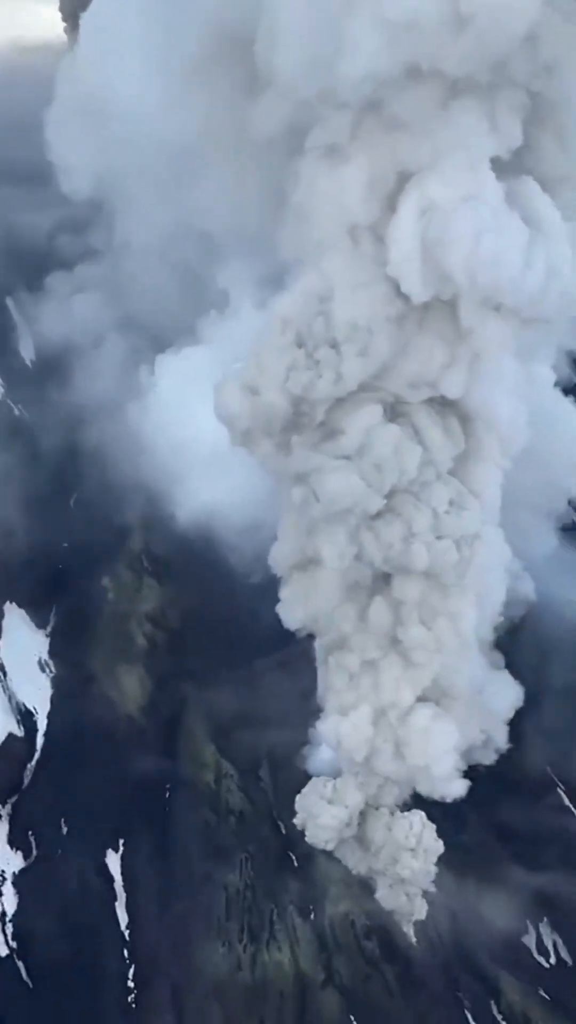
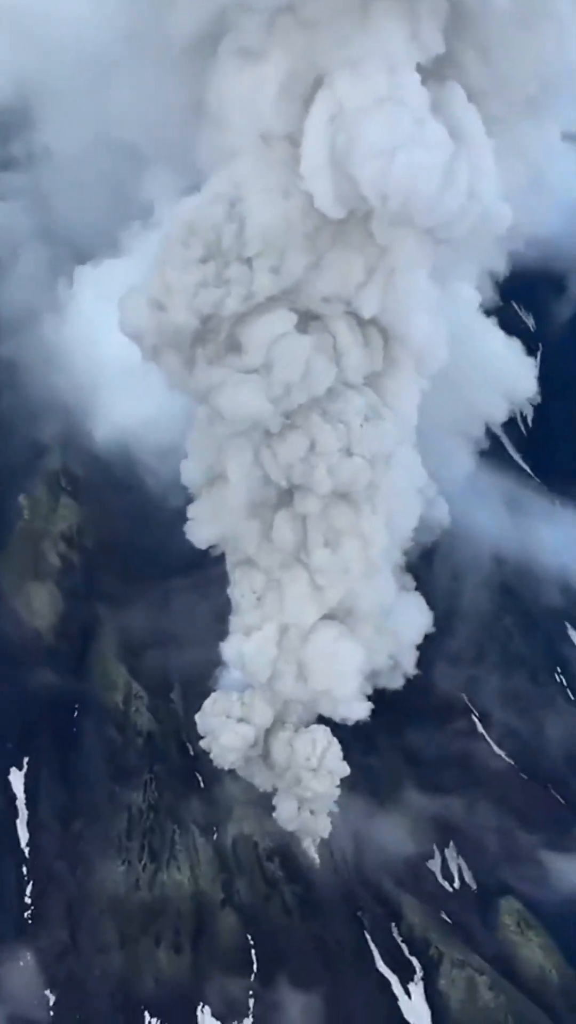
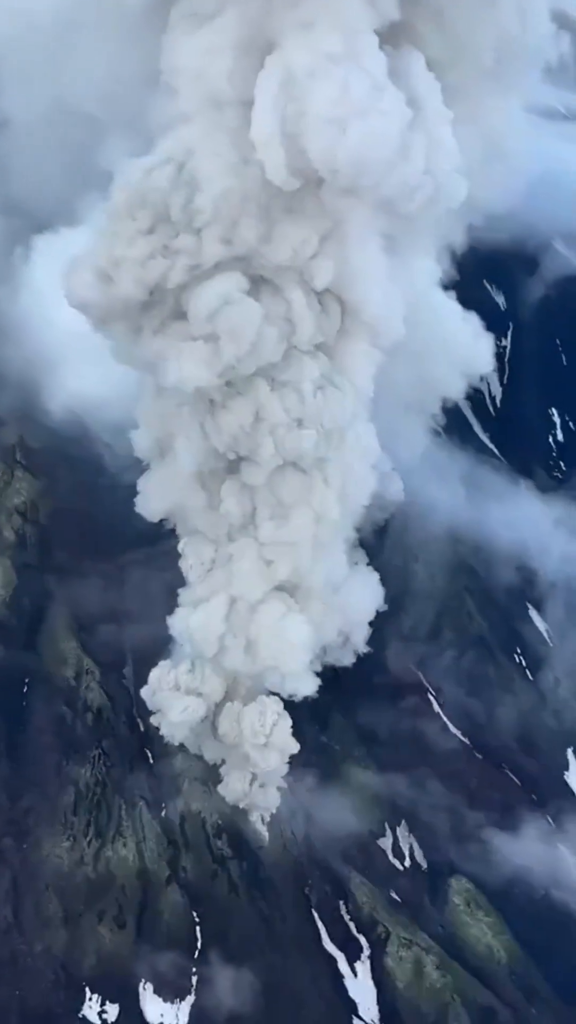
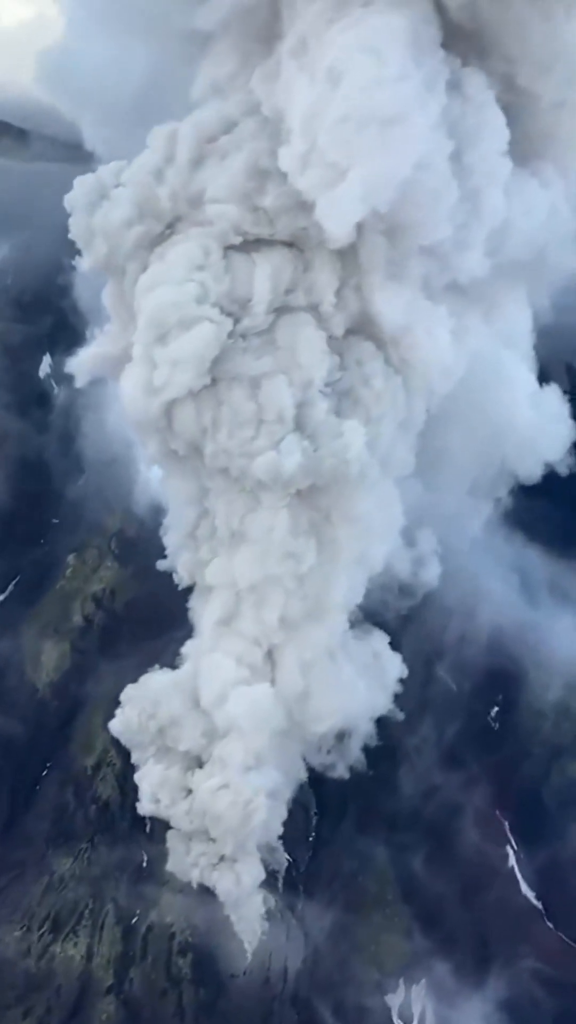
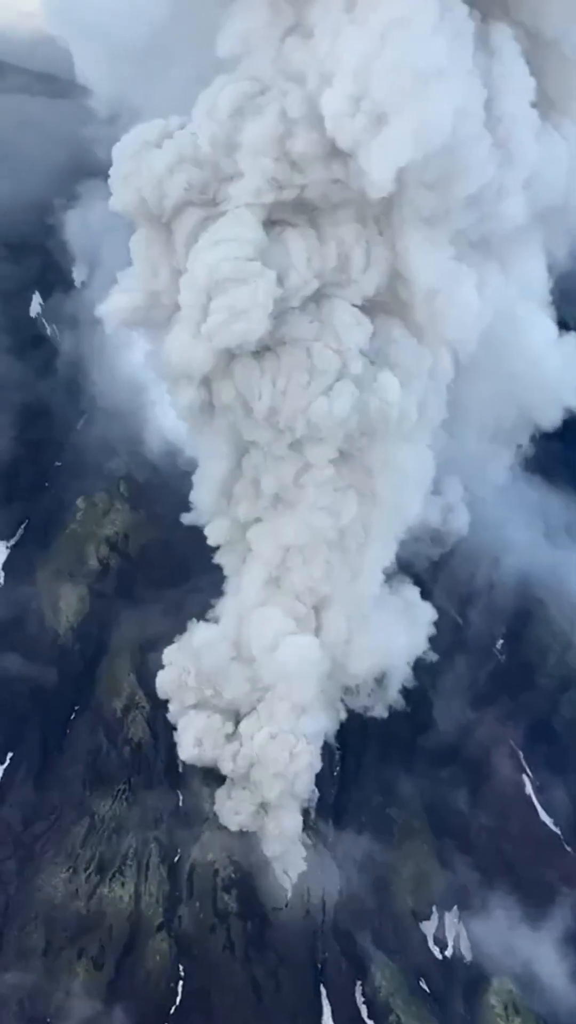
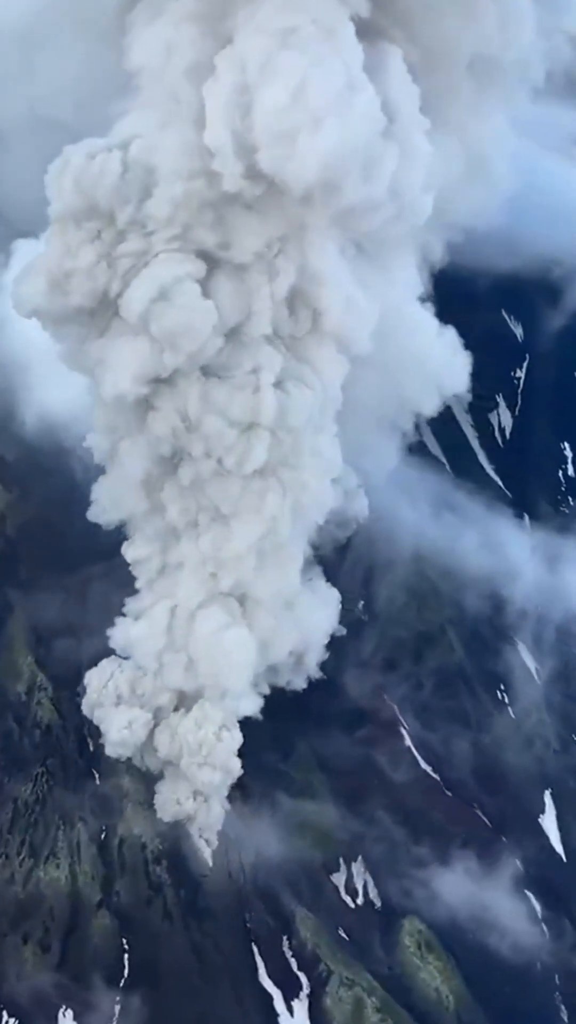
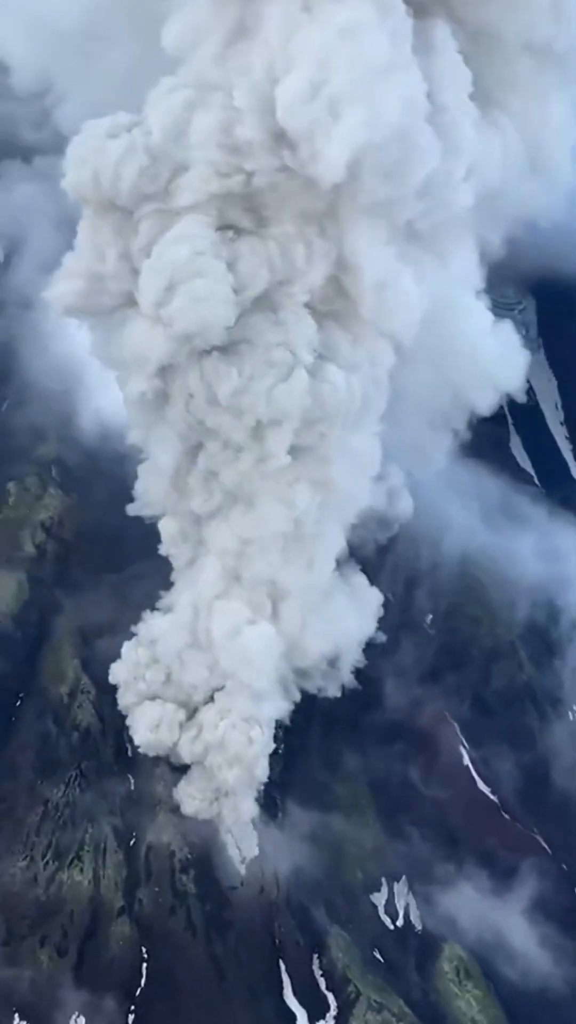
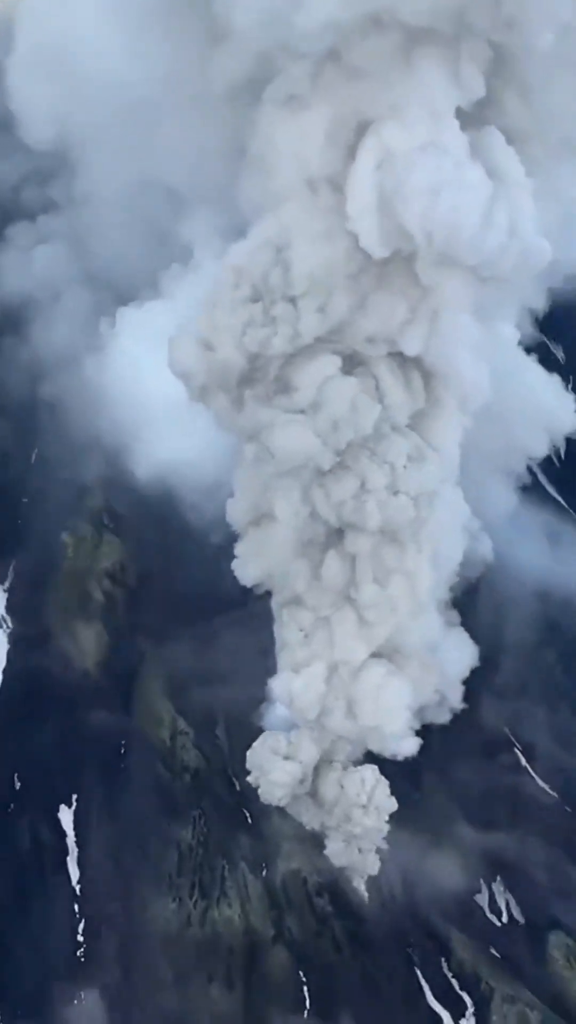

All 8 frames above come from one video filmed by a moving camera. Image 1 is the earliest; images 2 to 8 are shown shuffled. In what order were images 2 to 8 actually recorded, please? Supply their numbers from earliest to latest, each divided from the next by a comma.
8, 2, 3, 6, 7, 5, 4
